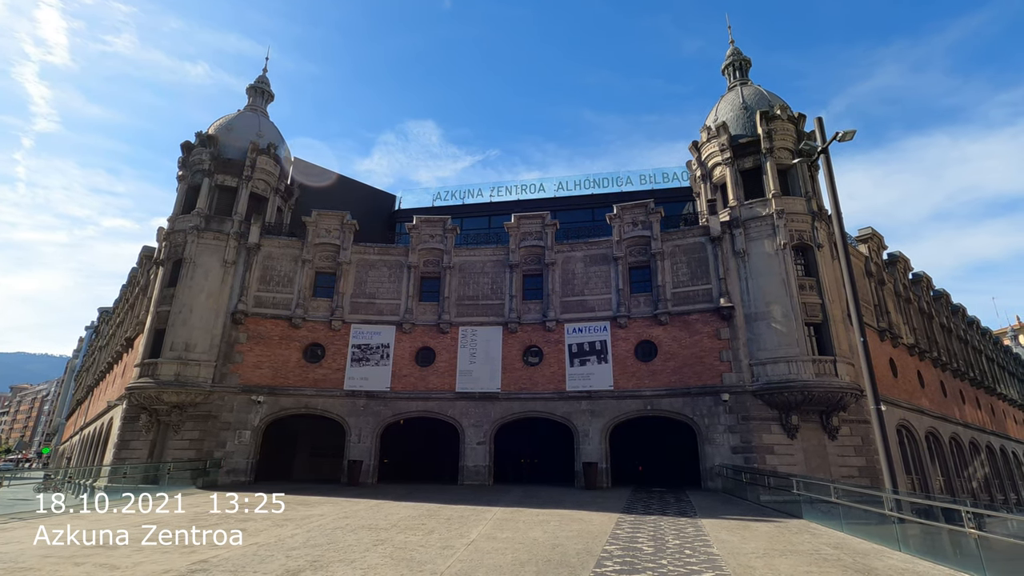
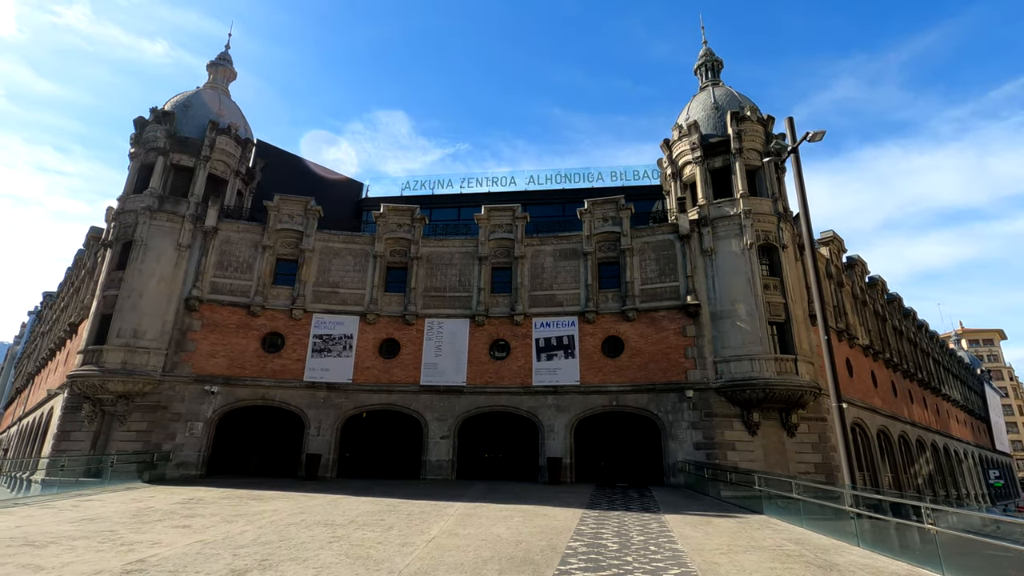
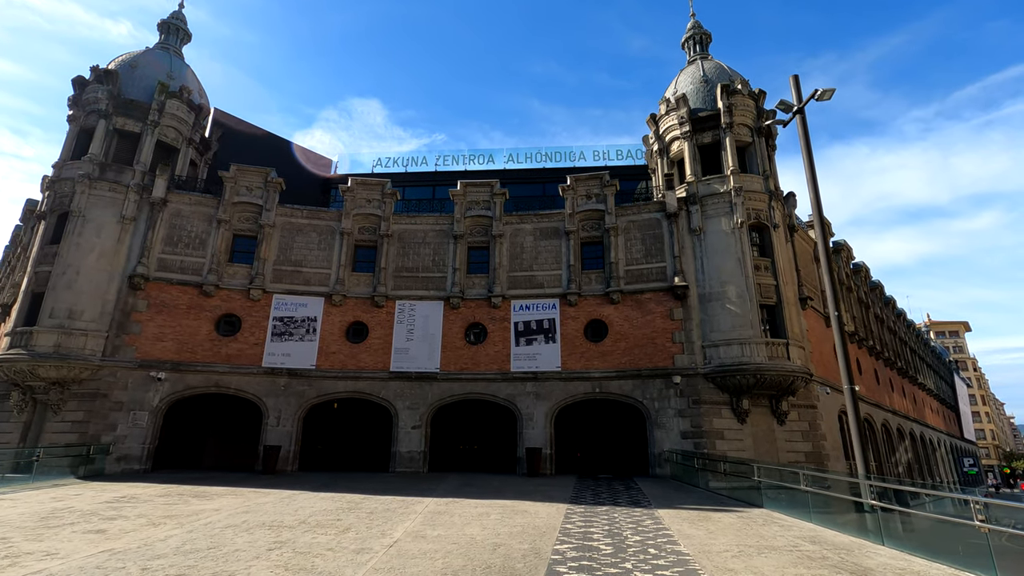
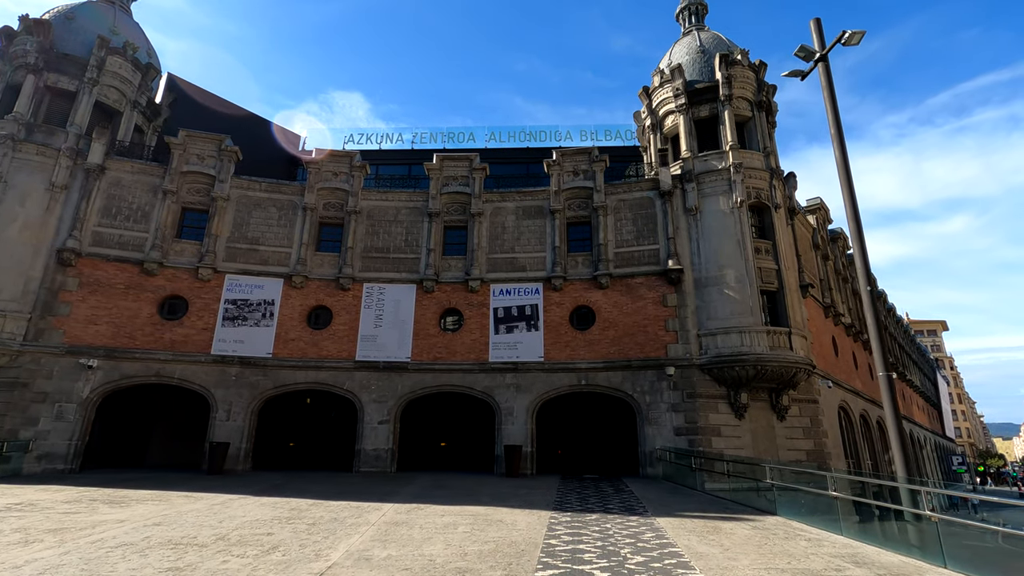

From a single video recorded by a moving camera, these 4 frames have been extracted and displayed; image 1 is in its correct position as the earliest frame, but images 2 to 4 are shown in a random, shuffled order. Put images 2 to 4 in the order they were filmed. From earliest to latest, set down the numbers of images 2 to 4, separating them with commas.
2, 3, 4
